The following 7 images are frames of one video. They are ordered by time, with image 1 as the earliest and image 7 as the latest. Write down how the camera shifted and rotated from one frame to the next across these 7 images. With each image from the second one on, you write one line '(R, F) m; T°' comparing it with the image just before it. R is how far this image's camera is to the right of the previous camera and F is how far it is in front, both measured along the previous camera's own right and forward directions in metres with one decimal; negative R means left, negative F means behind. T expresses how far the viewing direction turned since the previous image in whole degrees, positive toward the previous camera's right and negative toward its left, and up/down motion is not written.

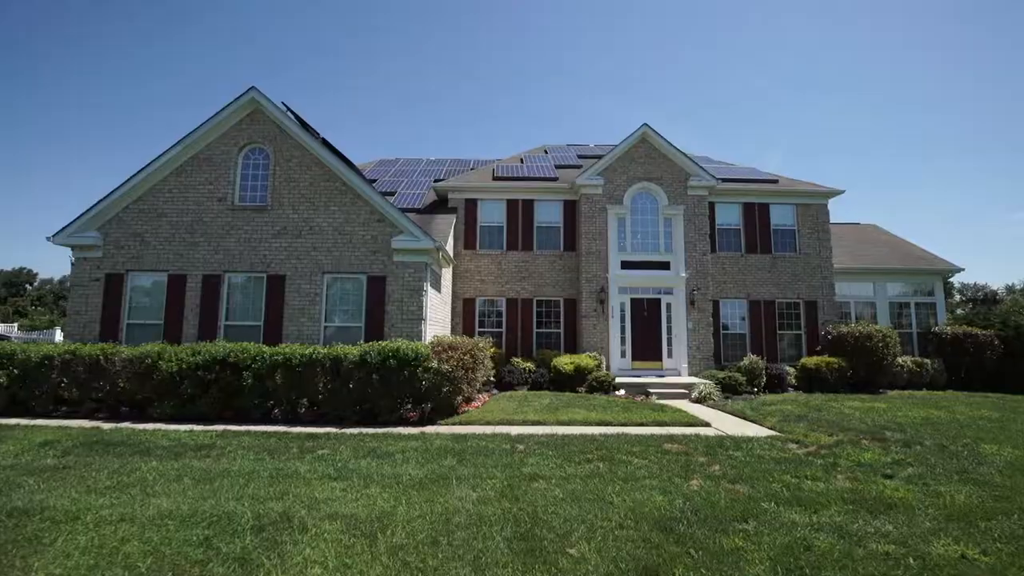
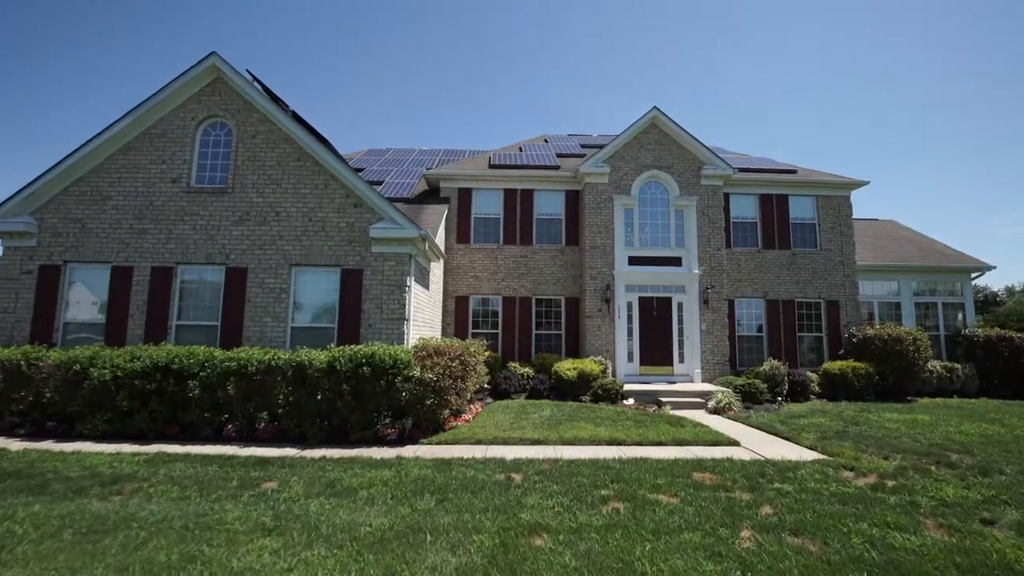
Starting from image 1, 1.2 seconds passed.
(0.0, +1.4) m; 0°
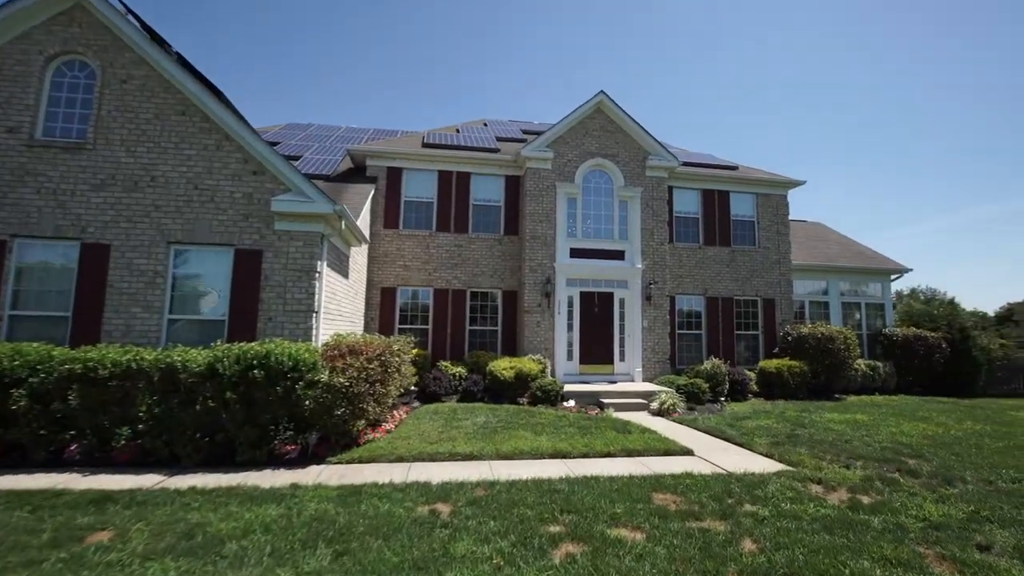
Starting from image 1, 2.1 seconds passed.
(0.0, +1.2) m; +7°
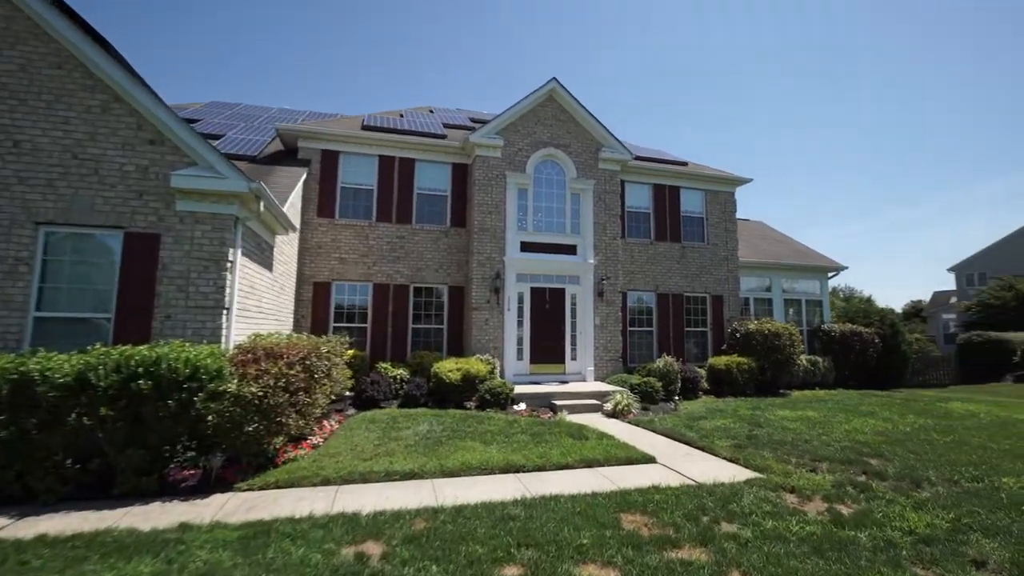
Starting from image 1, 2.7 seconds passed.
(0.0, +0.8) m; +6°
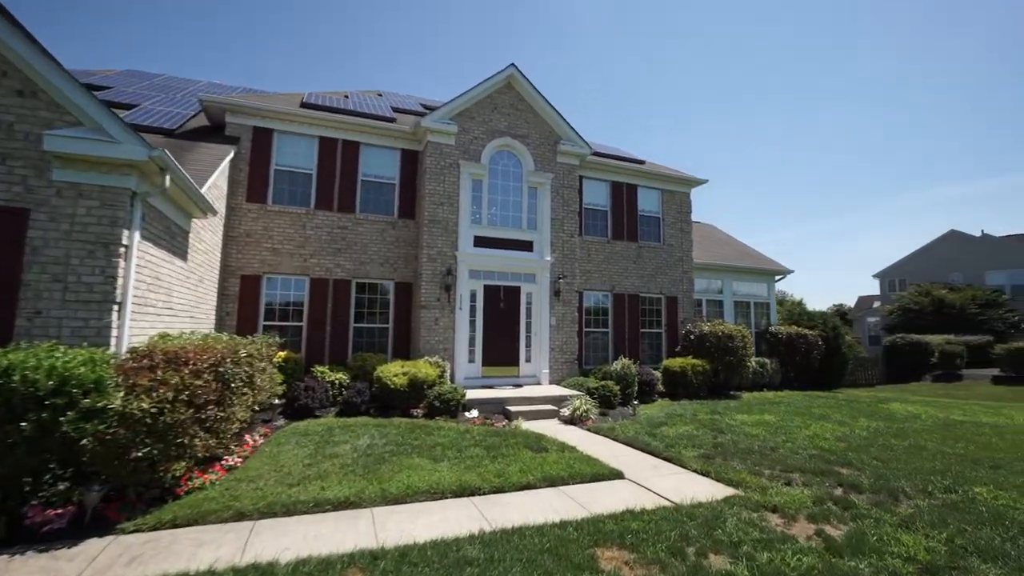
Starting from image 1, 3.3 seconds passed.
(-0.1, +0.8) m; +6°
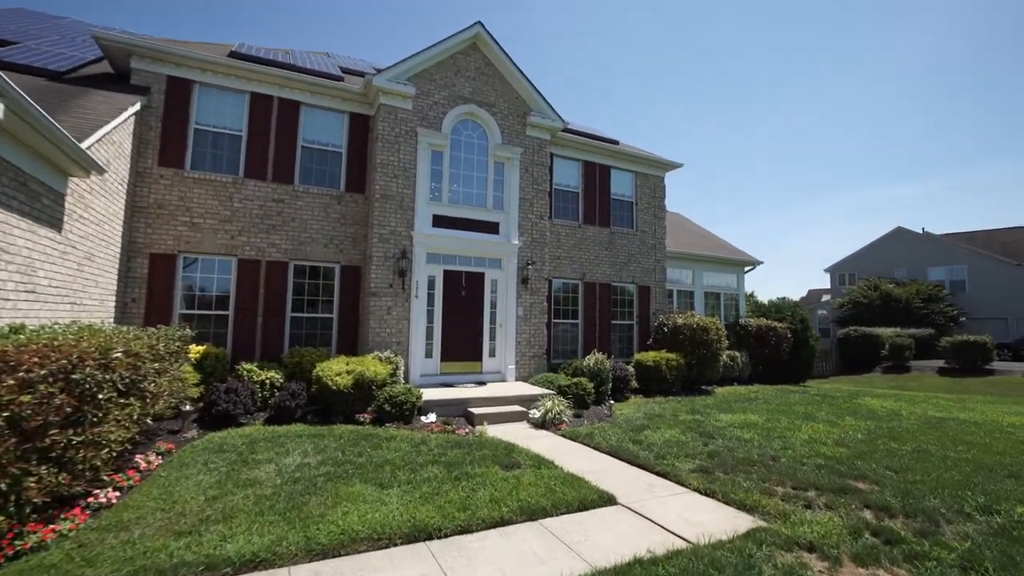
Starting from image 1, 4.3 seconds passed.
(-0.1, +1.3) m; +5°
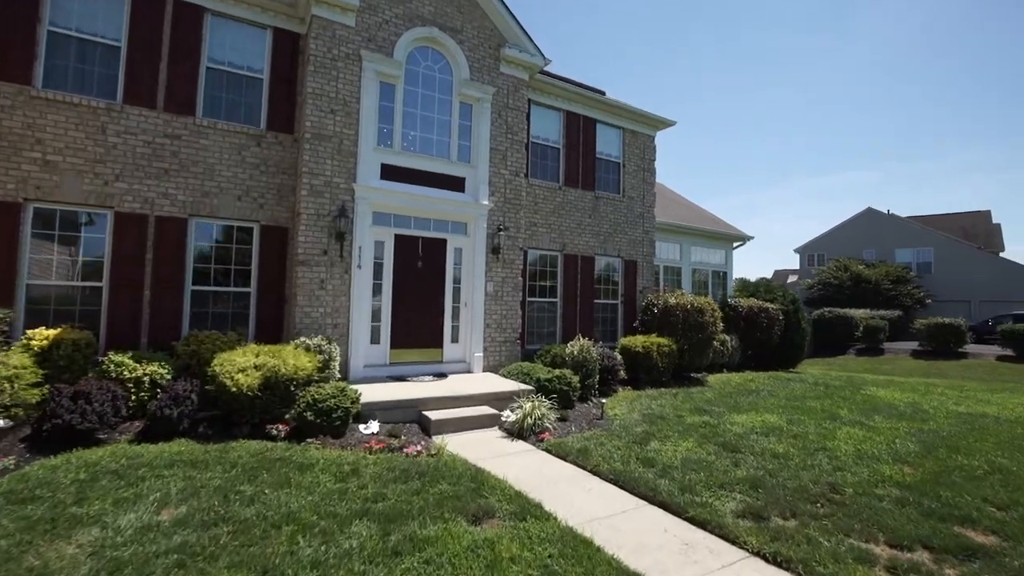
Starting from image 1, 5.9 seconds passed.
(-0.1, +2.0) m; +4°
